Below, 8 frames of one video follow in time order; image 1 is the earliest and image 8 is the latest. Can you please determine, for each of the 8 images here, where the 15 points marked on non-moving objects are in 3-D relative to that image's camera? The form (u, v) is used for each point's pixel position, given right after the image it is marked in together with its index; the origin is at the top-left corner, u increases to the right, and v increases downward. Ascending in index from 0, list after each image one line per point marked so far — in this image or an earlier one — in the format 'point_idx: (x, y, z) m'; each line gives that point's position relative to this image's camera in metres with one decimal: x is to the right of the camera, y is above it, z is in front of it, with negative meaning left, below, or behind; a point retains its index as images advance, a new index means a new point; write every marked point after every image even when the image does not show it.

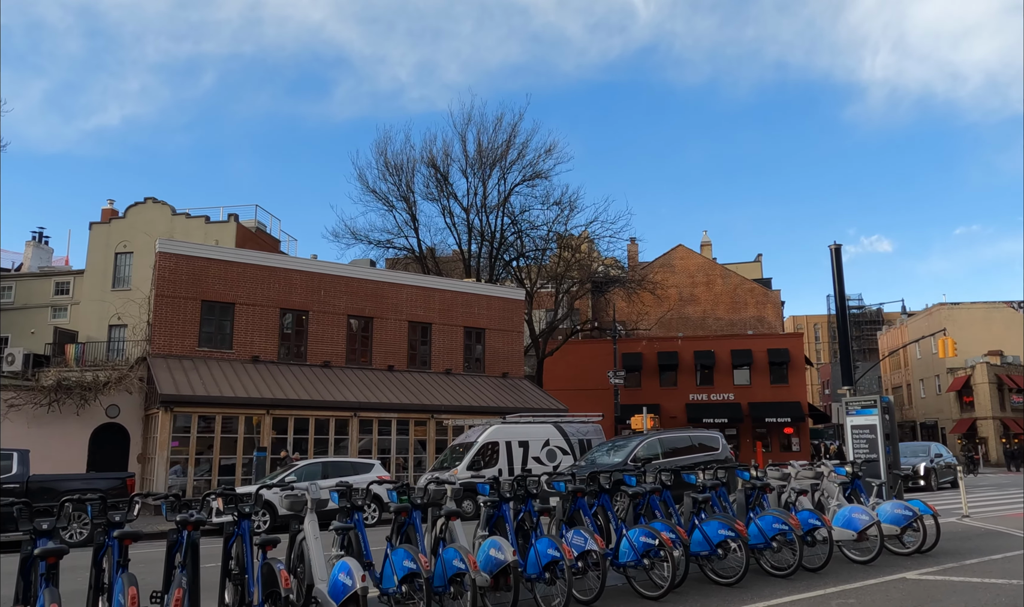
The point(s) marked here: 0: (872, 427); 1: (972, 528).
0: (+4.8, -1.7, +10.2) m
1: (+6.7, -3.3, +11.2) m
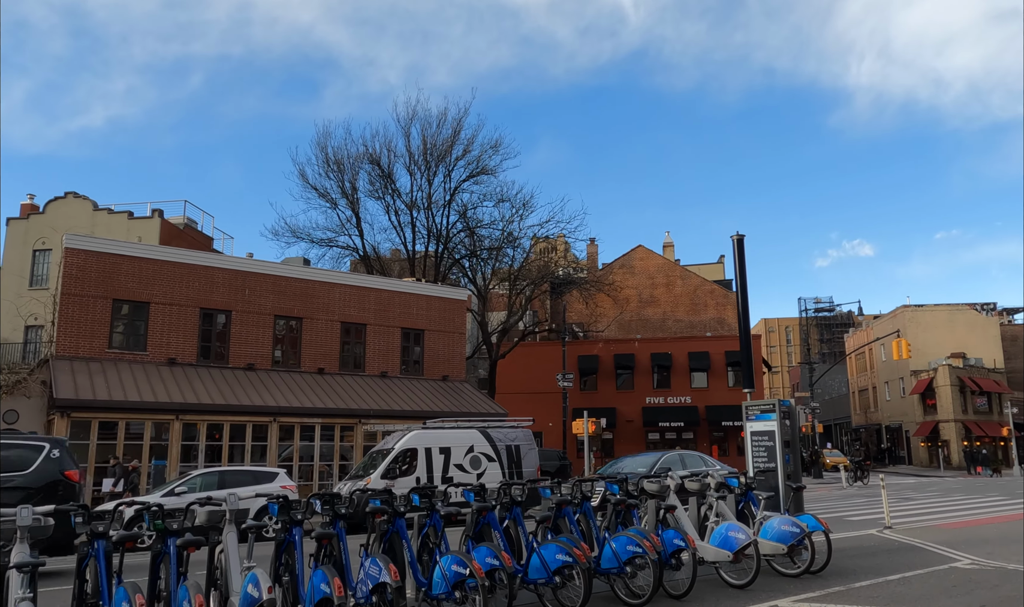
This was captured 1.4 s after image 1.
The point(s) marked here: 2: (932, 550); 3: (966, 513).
0: (+3.1, -1.6, +9.3) m
1: (+5.0, -3.3, +10.4) m
2: (+5.3, -3.2, +9.7) m
3: (+9.1, -4.2, +15.3) m
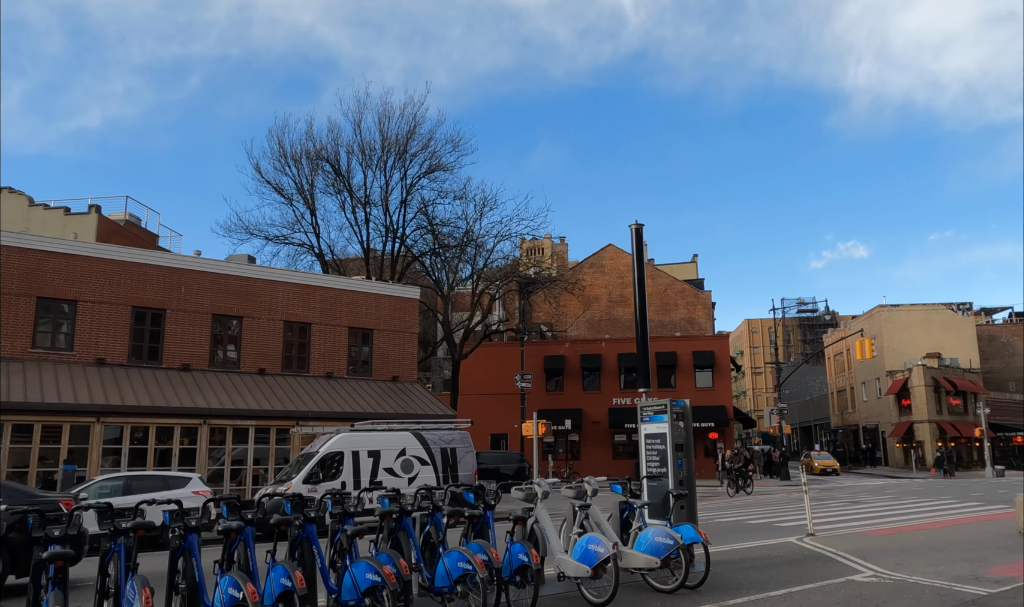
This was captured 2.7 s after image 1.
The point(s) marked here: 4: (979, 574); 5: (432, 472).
0: (+1.7, -1.5, +8.7) m
1: (+3.6, -3.2, +9.8) m
2: (+3.9, -3.1, +9.1) m
3: (+7.6, -4.1, +14.7) m
4: (+5.0, -2.9, +8.2) m
5: (-1.8, -3.9, +17.6) m
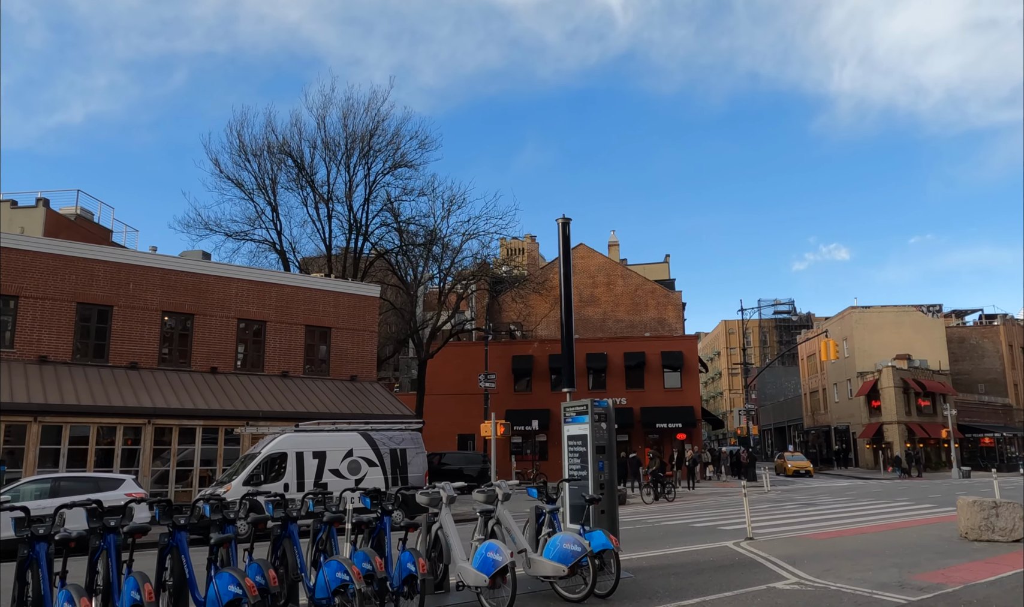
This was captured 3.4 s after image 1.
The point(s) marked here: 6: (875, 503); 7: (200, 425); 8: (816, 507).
0: (+0.8, -1.5, +8.4) m
1: (+2.6, -3.1, +9.5) m
2: (+2.9, -3.1, +8.8) m
3: (+6.6, -4.1, +14.5) m
4: (+4.1, -2.9, +8.0) m
5: (-3.0, -3.8, +17.2) m
6: (+9.2, -5.1, +19.4) m
7: (-8.2, -3.2, +20.0) m
8: (+7.5, -5.0, +18.7) m
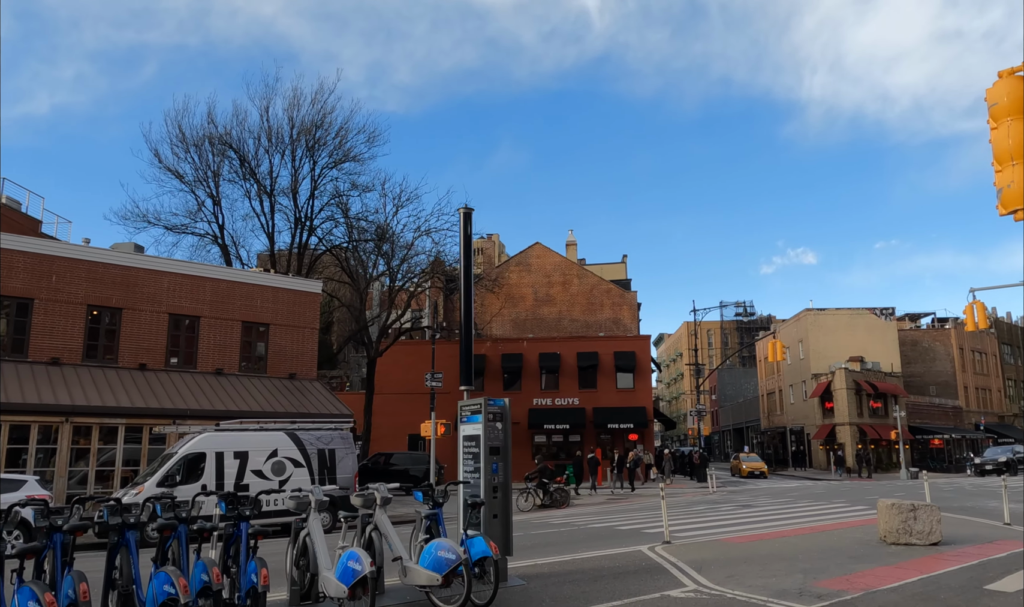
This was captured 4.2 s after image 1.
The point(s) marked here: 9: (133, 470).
0: (-0.4, -1.4, +8.0) m
1: (+1.4, -3.1, +9.1) m
2: (+1.7, -3.0, +8.5) m
3: (+5.1, -4.1, +14.3) m
4: (+2.9, -2.9, +7.7) m
5: (-4.5, -3.7, +16.6) m
6: (+7.6, -5.1, +19.3) m
7: (-9.8, -3.0, +19.2) m
8: (+5.9, -5.0, +18.5) m
9: (-9.6, -4.2, +19.3) m
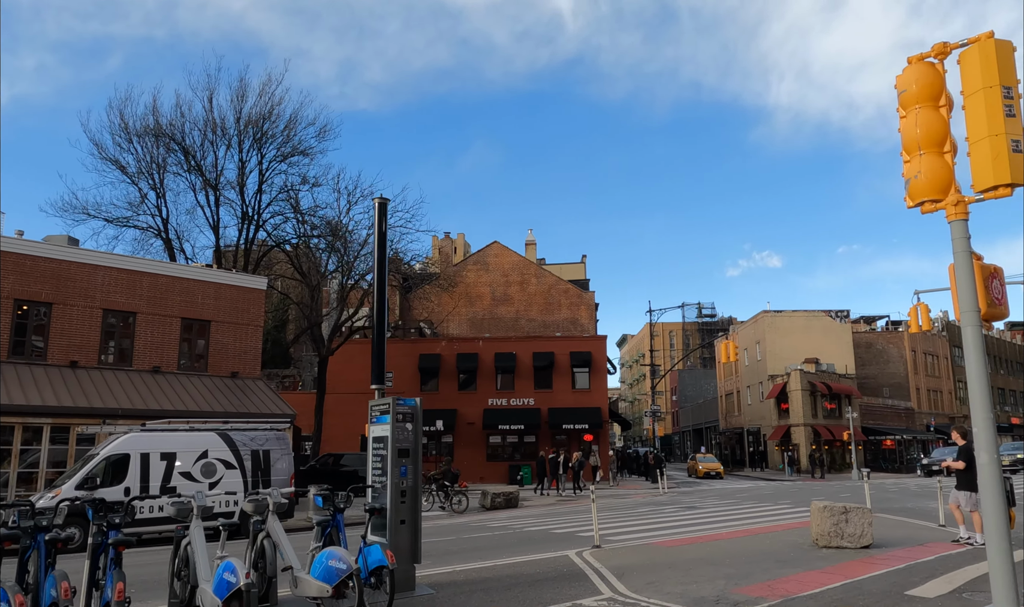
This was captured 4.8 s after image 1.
0: (-1.3, -1.3, +7.6) m
1: (+0.4, -3.1, +8.8) m
2: (+0.8, -3.0, +8.2) m
3: (+4.0, -4.1, +14.2) m
4: (+2.1, -2.9, +7.4) m
5: (-5.7, -3.6, +16.0) m
6: (+6.2, -5.1, +19.2) m
7: (-11.2, -2.9, +18.4) m
8: (+4.5, -5.0, +18.4) m
9: (-11.0, -4.1, +18.5) m
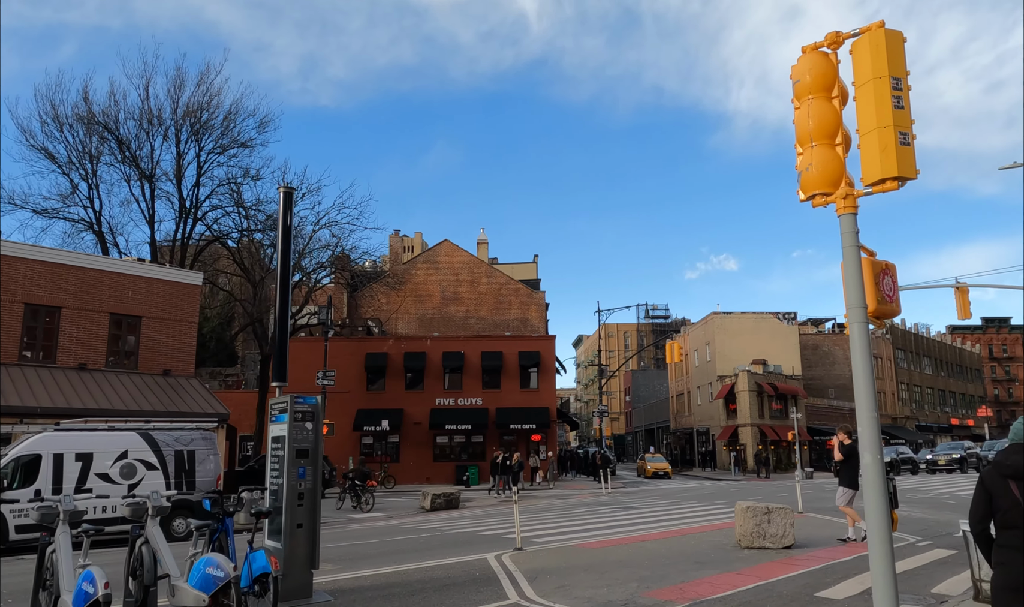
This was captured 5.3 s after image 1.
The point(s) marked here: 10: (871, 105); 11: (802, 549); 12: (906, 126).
0: (-2.2, -1.3, +7.2) m
1: (-0.5, -3.0, +8.6) m
2: (-0.1, -2.9, +7.9) m
3: (+2.7, -4.1, +14.1) m
4: (+1.1, -2.8, +7.3) m
5: (-7.1, -3.5, +15.4) m
6: (+4.6, -5.1, +19.2) m
7: (-12.7, -2.7, +17.5) m
8: (+3.0, -5.0, +18.3) m
9: (-12.5, -3.9, +17.6) m
10: (+2.1, +1.2, +4.5) m
11: (+4.0, -3.4, +10.5) m
12: (+2.3, +1.0, +4.5) m
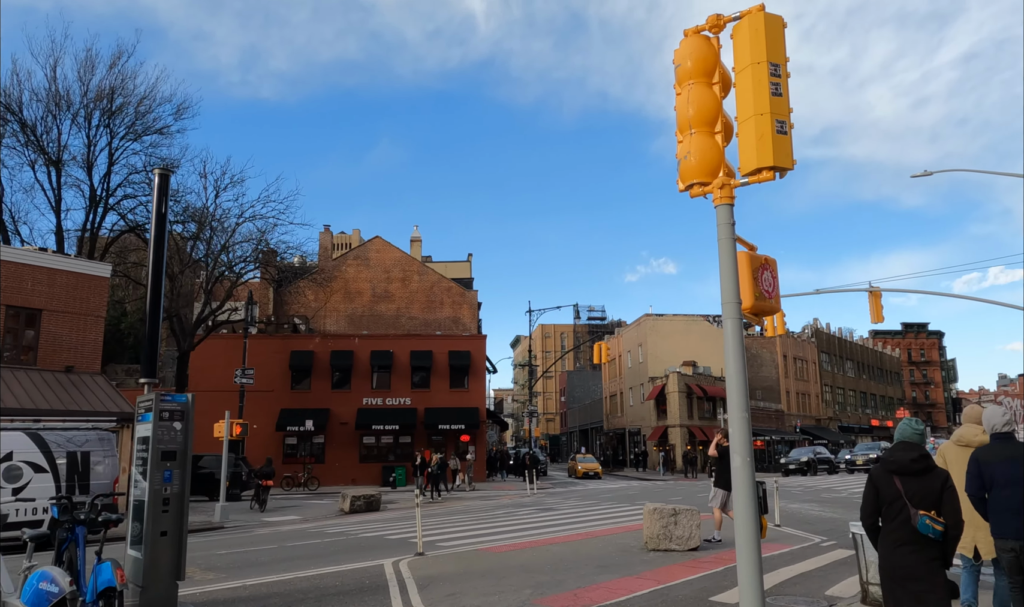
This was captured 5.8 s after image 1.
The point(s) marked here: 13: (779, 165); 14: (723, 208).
0: (-3.2, -1.2, +6.7) m
1: (-1.7, -2.9, +8.1) m
2: (-1.2, -2.9, +7.5) m
3: (+1.1, -4.1, +13.9) m
4: (+0.1, -2.8, +7.0) m
5: (-8.8, -3.4, +14.5) m
6: (+2.6, -5.1, +19.2) m
7: (-14.5, -2.5, +16.1) m
8: (+1.0, -5.0, +18.2) m
9: (-14.3, -3.7, +16.3) m
10: (+1.3, +1.2, +4.3) m
11: (+2.7, -3.4, +10.4) m
12: (+1.5, +1.1, +4.3) m
13: (+1.5, +0.8, +4.2) m
14: (+1.2, +0.6, +4.5) m
